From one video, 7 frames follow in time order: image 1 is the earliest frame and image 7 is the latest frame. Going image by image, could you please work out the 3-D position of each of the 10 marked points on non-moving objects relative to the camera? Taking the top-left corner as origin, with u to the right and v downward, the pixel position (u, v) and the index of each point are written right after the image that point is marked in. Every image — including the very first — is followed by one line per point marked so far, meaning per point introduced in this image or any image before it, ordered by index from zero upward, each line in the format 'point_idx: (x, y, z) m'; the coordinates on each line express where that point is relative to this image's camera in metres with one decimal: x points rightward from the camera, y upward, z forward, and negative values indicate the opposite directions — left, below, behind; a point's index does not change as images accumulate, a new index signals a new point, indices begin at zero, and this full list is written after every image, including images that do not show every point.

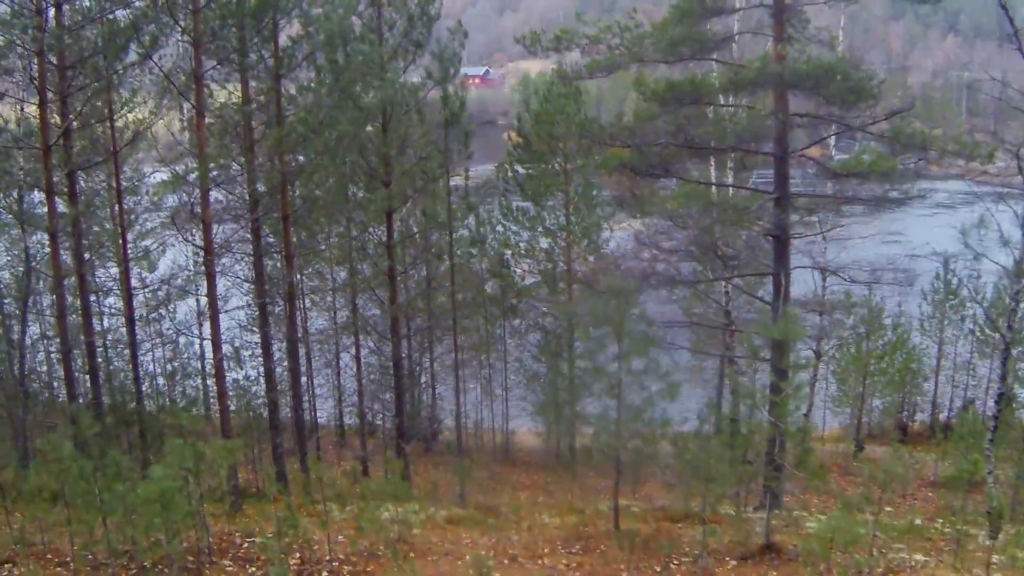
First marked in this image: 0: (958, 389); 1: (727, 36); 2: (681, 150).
0: (+9.2, -2.1, +17.1) m
1: (+2.2, +2.6, +8.4) m
2: (+1.7, +1.4, +8.5) m
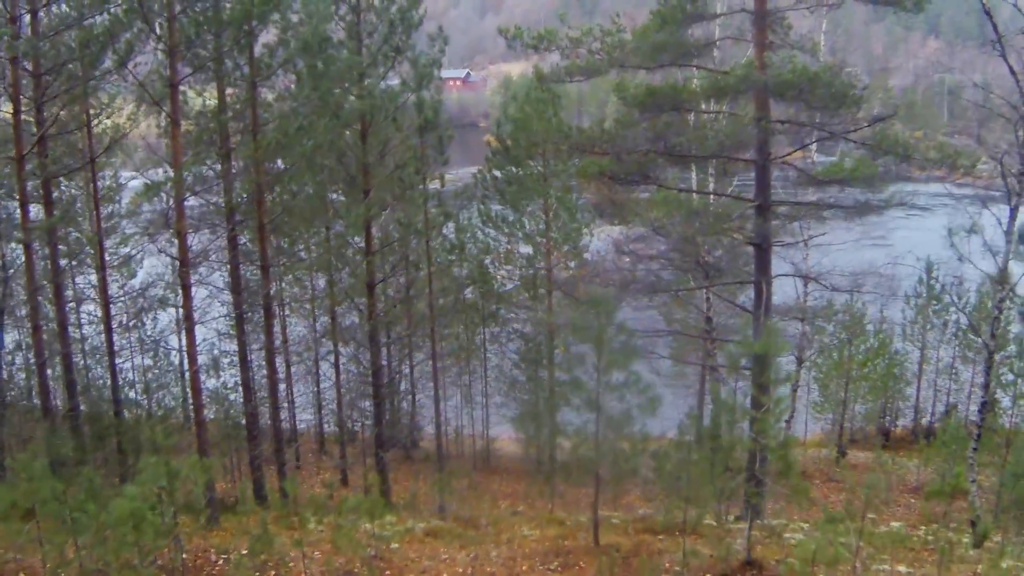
0: (+8.9, -2.2, +17.1) m
1: (+2.0, +2.5, +8.3) m
2: (+1.5, +1.3, +8.4) m
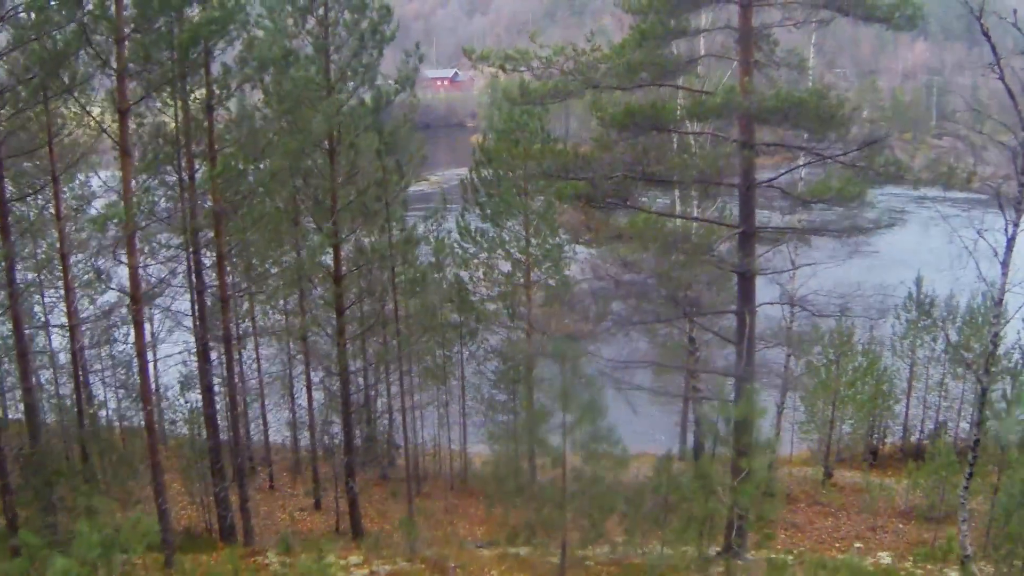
0: (+8.5, -2.5, +16.8) m
1: (+1.7, +2.2, +7.9) m
2: (+1.2, +1.0, +8.0) m
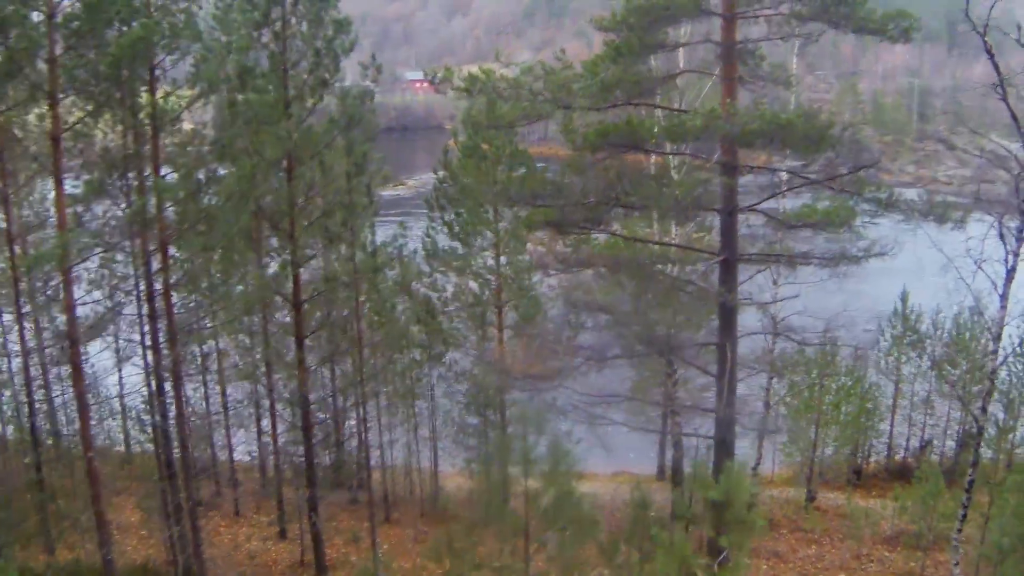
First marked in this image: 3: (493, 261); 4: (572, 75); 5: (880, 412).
0: (+8.0, -2.8, +16.5) m
1: (+1.4, +1.9, +7.5) m
2: (+0.9, +0.7, +7.6) m
3: (-0.2, +0.4, +12.0) m
4: (+0.6, +1.9, +7.5) m
5: (+6.8, -2.3, +15.3) m
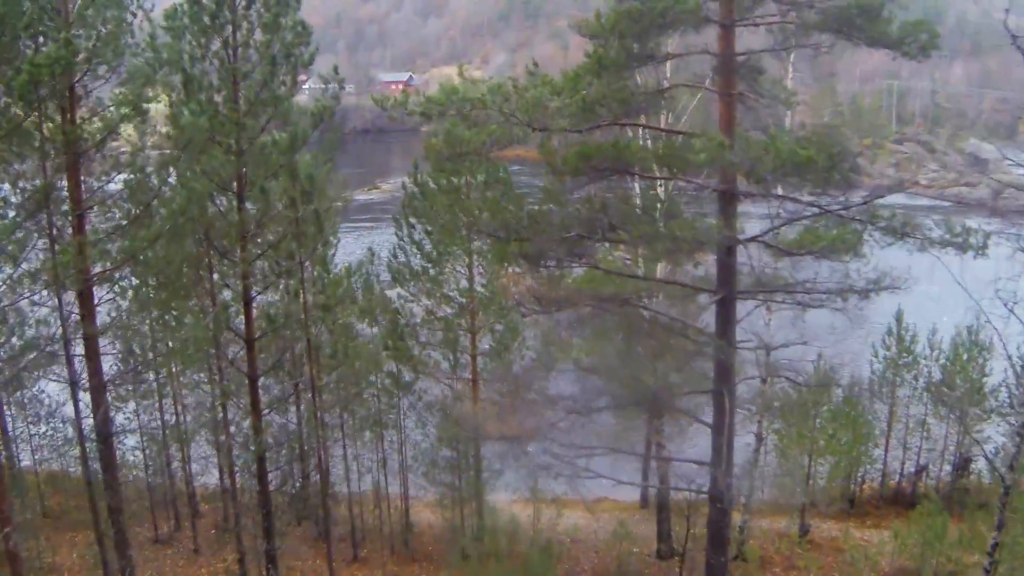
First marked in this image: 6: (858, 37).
0: (+7.5, -3.1, +15.8) m
1: (+1.2, +1.6, +6.6) m
2: (+0.7, +0.4, +6.7) m
3: (-0.6, 0.0, +11.1) m
4: (+0.3, +1.6, +6.7) m
5: (+6.4, -2.6, +14.6) m
6: (+2.6, +1.9, +6.3) m
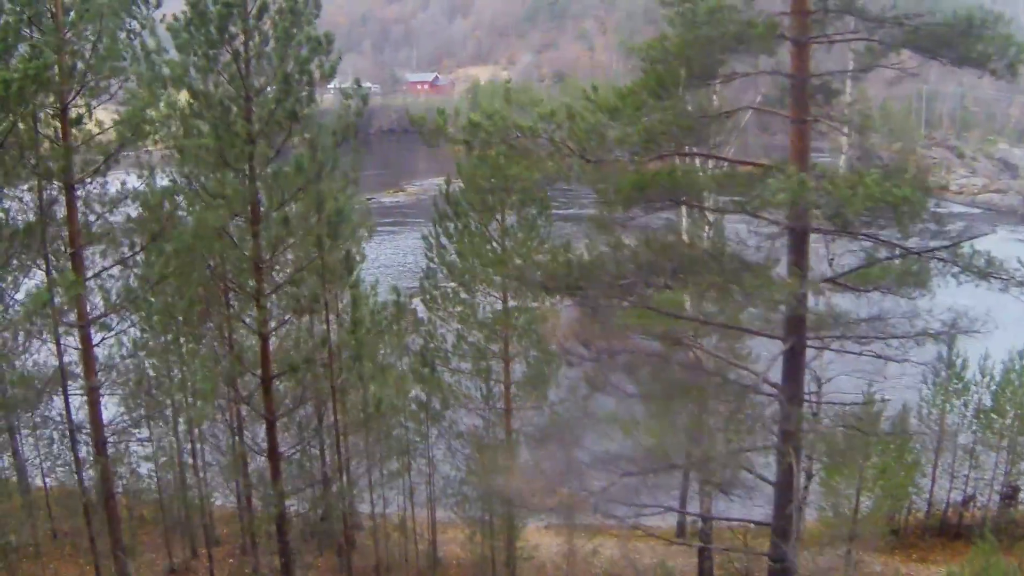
0: (+8.1, -3.5, +15.0) m
1: (+1.5, +1.3, +6.0) m
2: (+1.0, +0.1, +6.1) m
3: (-0.1, -0.3, +10.5) m
4: (+0.7, +1.3, +6.0) m
5: (+6.9, -3.0, +13.8) m
6: (+2.9, +1.6, +5.6) m
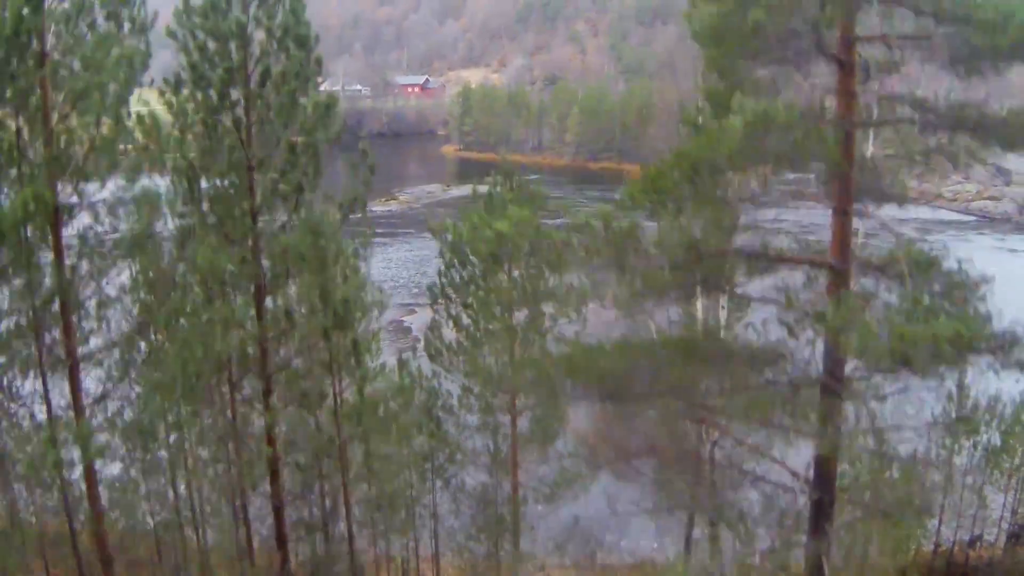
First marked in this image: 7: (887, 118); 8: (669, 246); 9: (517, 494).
0: (+8.1, -4.1, +14.8) m
1: (+1.6, +0.6, +5.7) m
2: (+1.2, -0.6, +5.8) m
3: (-0.1, -0.9, +10.2) m
4: (+0.8, +0.6, +5.8) m
5: (+6.9, -3.6, +13.6) m
6: (+3.1, +0.9, +5.3) m
7: (+2.5, +1.1, +5.6) m
8: (+1.1, +0.3, +5.7) m
9: (0.0, -2.3, +9.8) m
